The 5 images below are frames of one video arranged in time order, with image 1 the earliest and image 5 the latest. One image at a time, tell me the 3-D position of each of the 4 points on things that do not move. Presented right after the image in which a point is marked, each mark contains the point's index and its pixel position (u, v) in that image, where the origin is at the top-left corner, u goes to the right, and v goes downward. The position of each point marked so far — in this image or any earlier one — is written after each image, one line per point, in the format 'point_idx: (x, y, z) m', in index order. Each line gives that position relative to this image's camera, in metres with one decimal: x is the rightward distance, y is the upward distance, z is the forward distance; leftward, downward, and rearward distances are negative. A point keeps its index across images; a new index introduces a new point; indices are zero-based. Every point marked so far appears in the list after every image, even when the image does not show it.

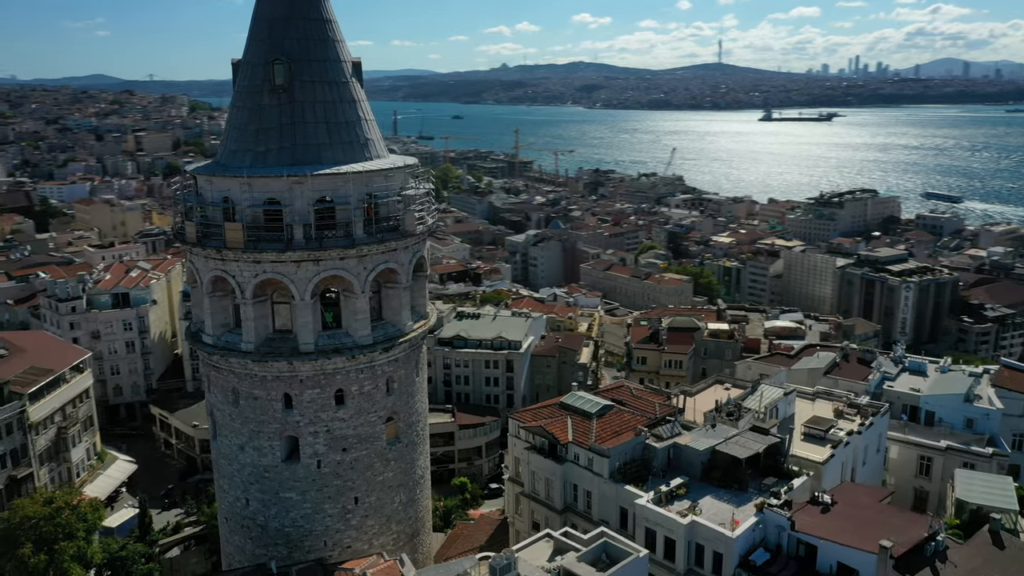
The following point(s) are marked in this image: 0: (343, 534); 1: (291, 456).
0: (-3.2, -4.7, +15.7) m
1: (-4.1, -3.1, +15.3) m
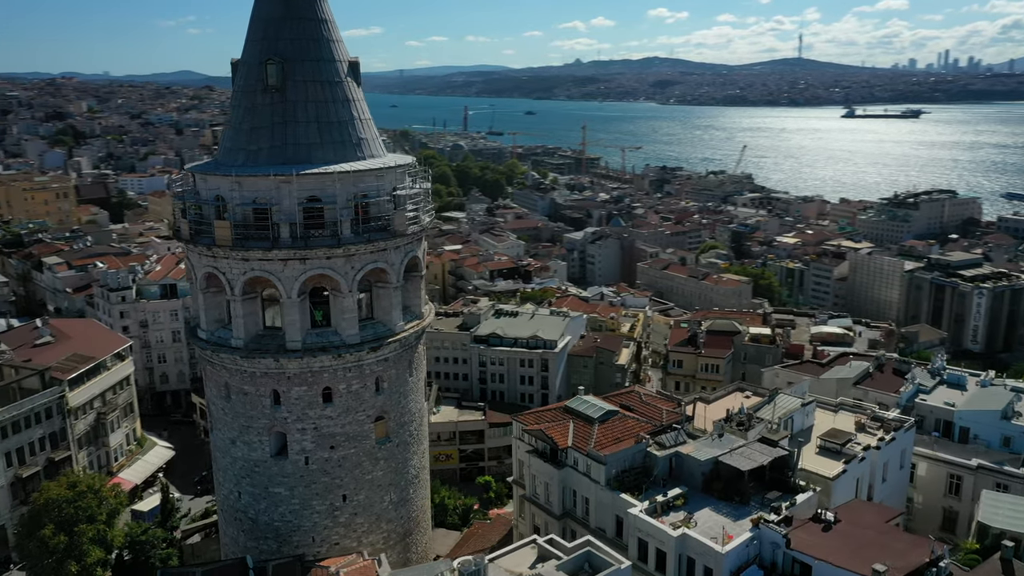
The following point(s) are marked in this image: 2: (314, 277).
0: (-3.5, -4.7, +15.8) m
1: (-4.4, -3.1, +15.5) m
2: (-3.6, +0.2, +14.8) m
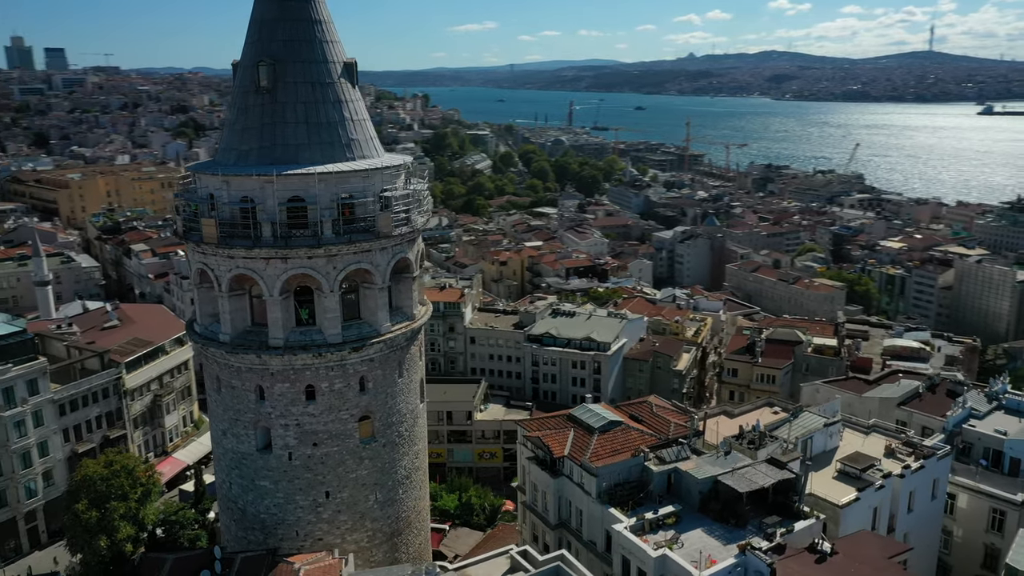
0: (-3.8, -4.6, +16.1) m
1: (-4.7, -3.0, +15.8) m
2: (-3.9, +0.2, +15.0) m
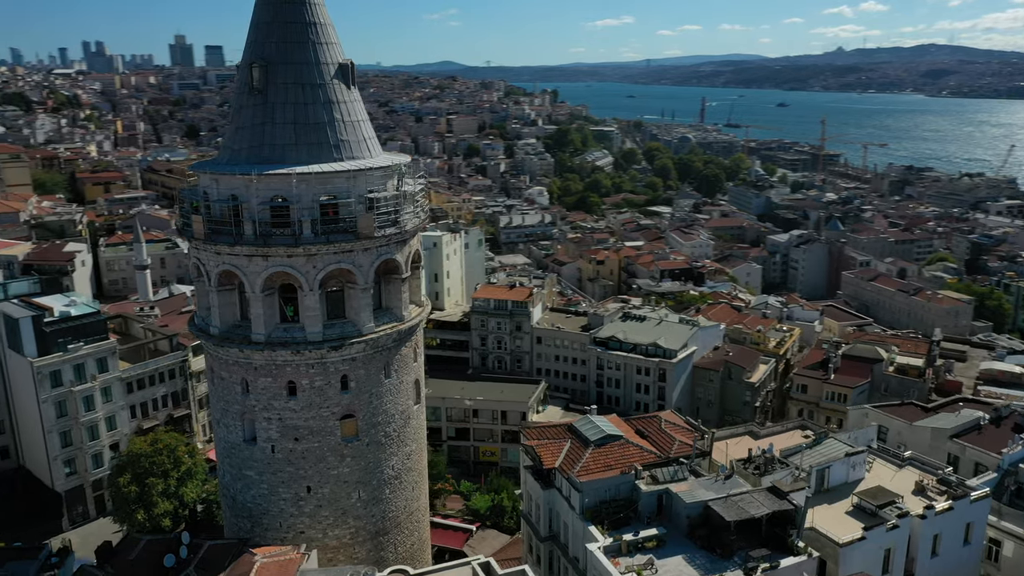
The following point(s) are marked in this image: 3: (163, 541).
0: (-4.3, -4.6, +16.4) m
1: (-5.1, -2.9, +16.2) m
2: (-4.3, +0.3, +15.3) m
3: (-6.7, -5.0, +16.2) m
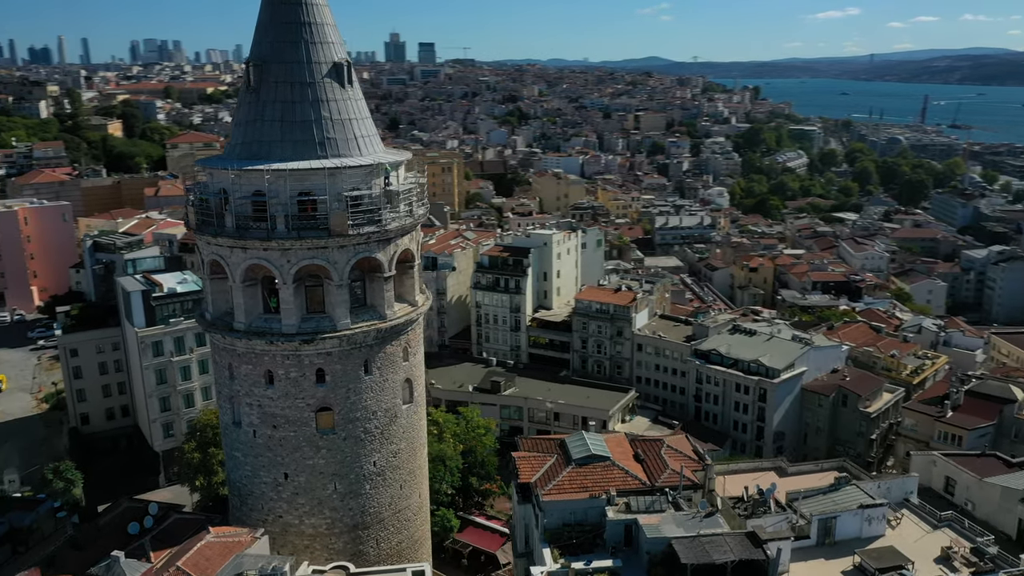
0: (-4.8, -4.4, +16.9) m
1: (-5.6, -2.7, +17.0) m
2: (-4.9, +0.4, +15.9) m
3: (-7.3, -4.7, +17.3) m
